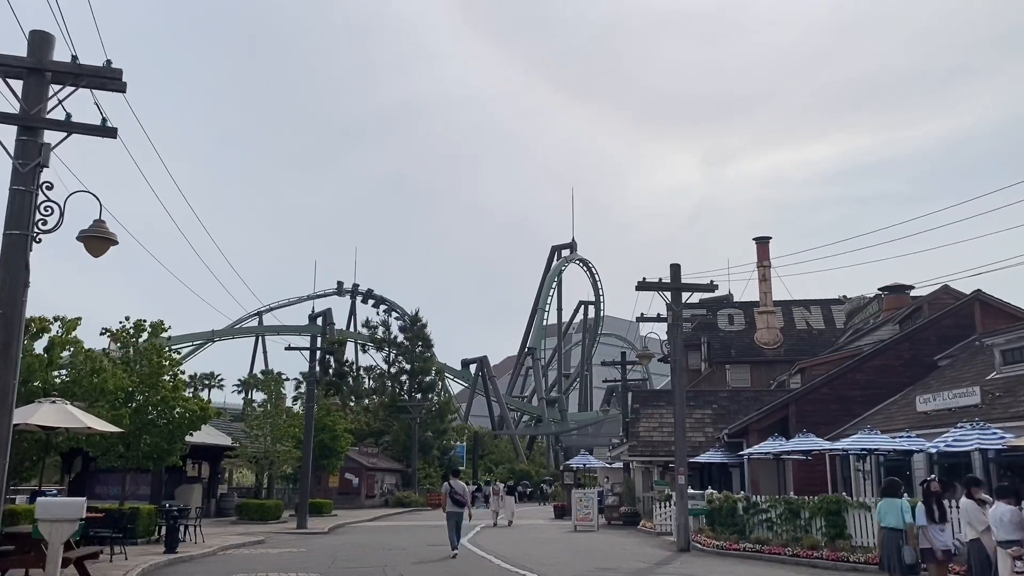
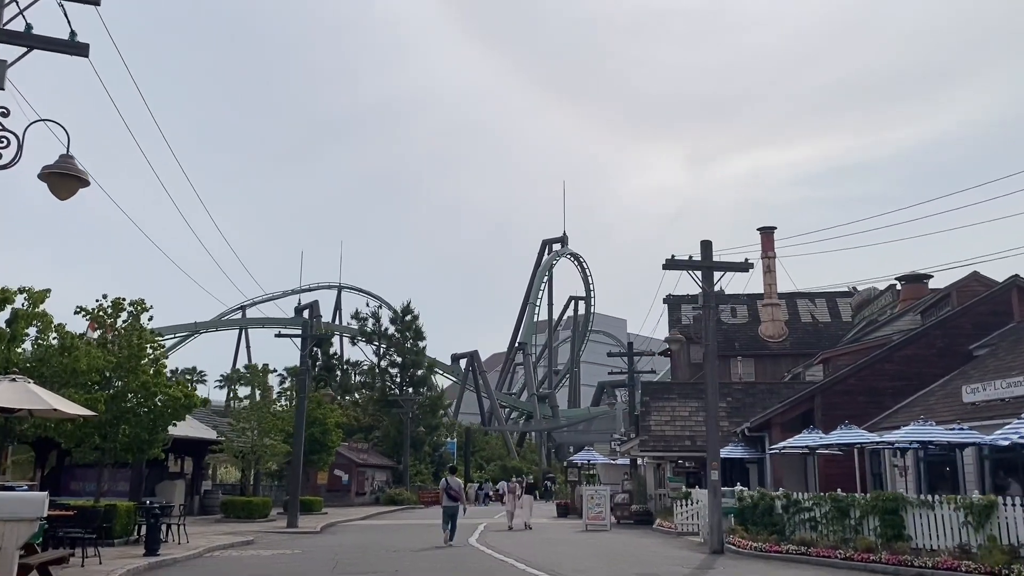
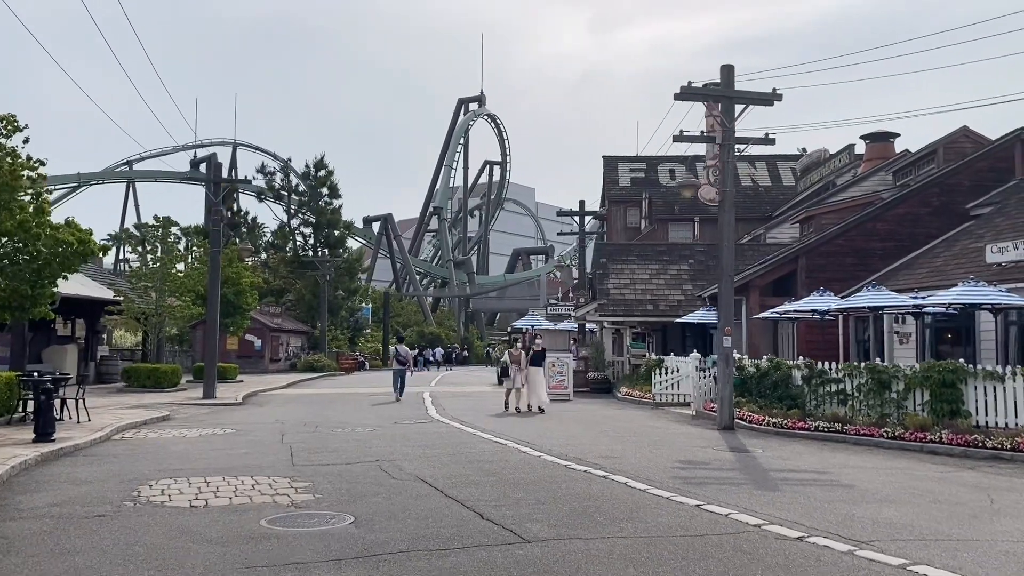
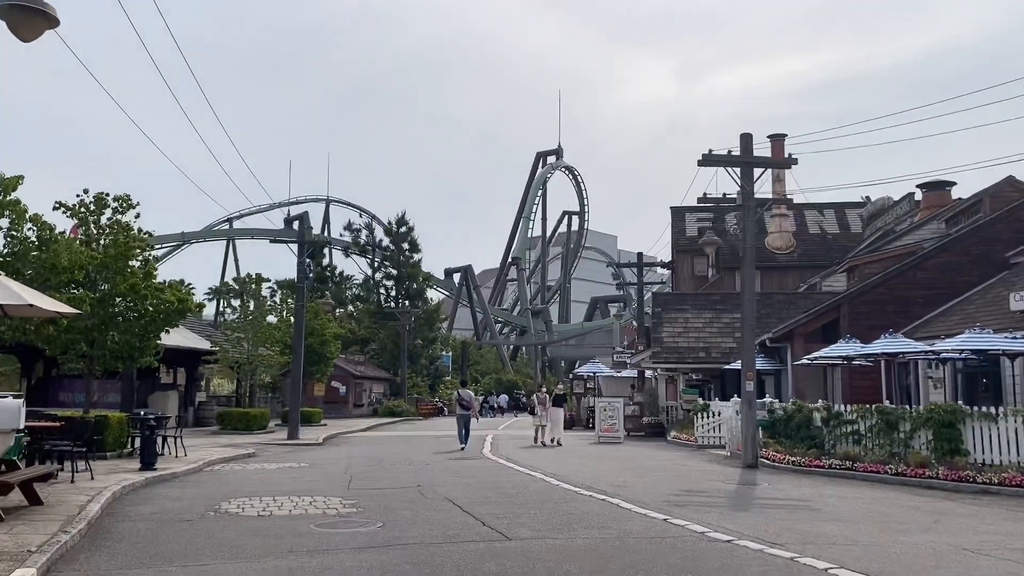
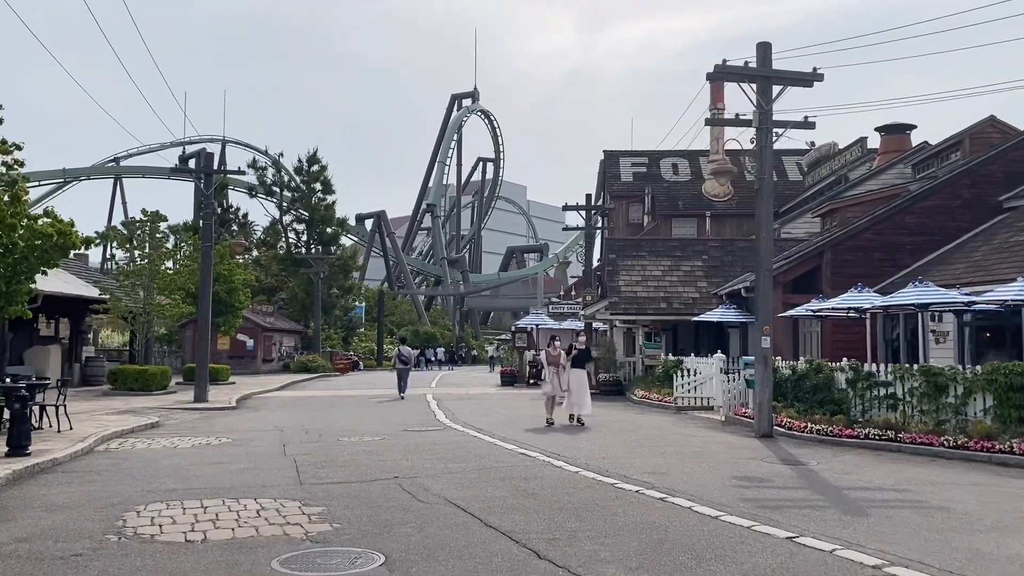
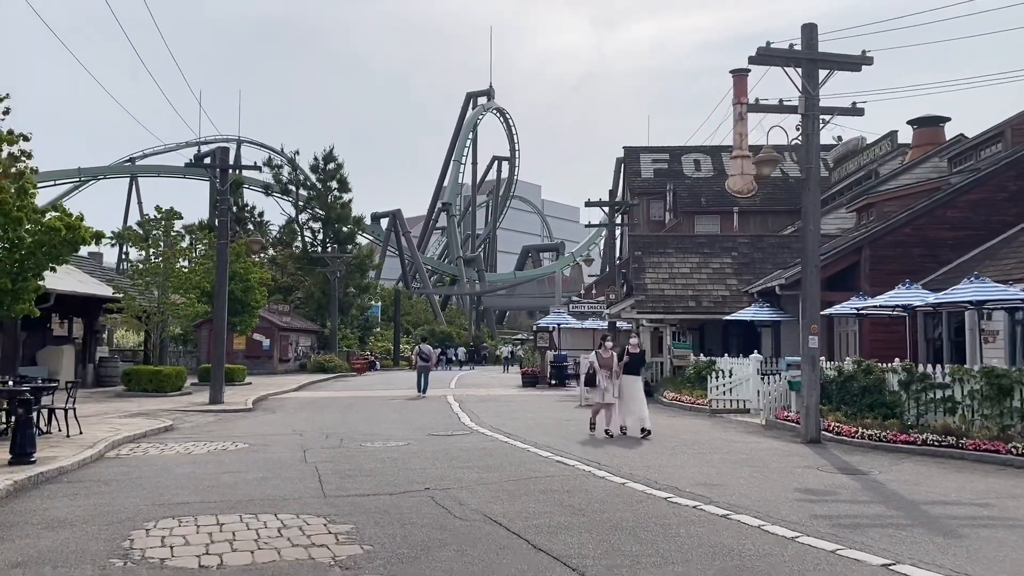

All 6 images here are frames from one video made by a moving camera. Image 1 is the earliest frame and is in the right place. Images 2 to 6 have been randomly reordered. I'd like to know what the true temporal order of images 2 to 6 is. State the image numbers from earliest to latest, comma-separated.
2, 4, 3, 5, 6
